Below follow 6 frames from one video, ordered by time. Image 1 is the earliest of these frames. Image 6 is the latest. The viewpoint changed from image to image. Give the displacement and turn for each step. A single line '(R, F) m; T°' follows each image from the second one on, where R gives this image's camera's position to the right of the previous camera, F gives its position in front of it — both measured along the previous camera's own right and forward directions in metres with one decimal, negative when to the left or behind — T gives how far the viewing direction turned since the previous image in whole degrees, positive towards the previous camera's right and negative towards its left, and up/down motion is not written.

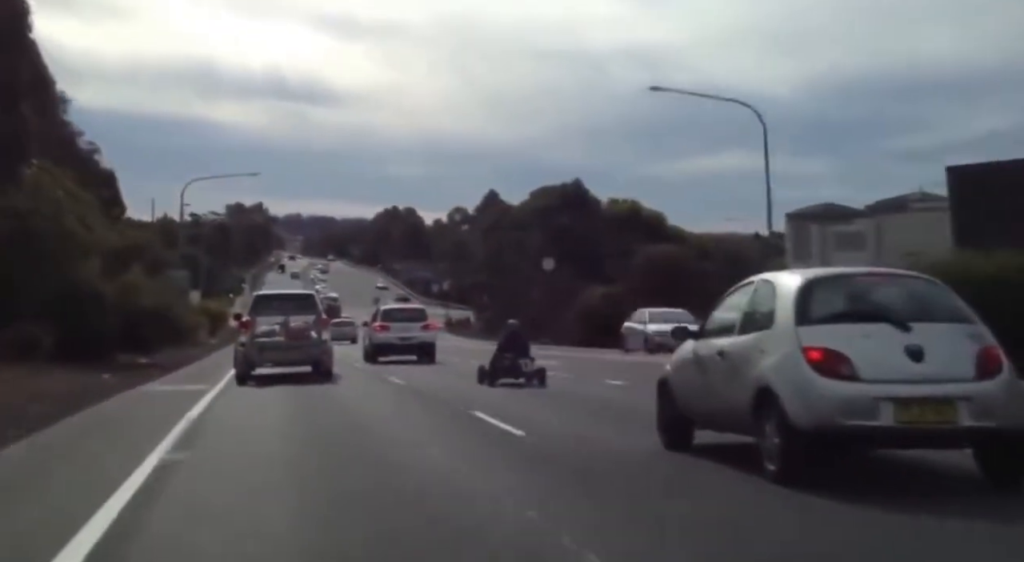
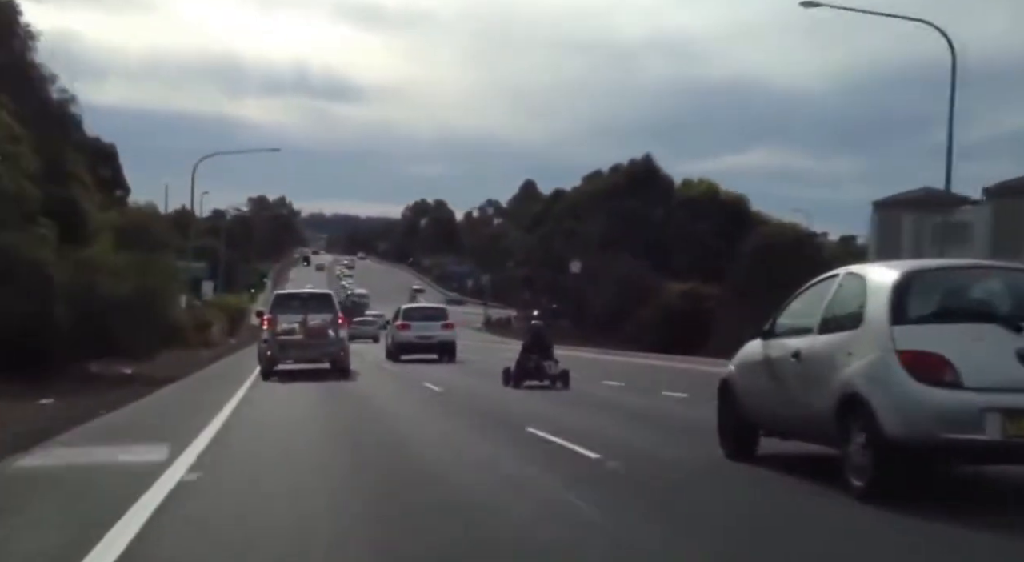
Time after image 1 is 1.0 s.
(-0.2, +1.0) m; -1°
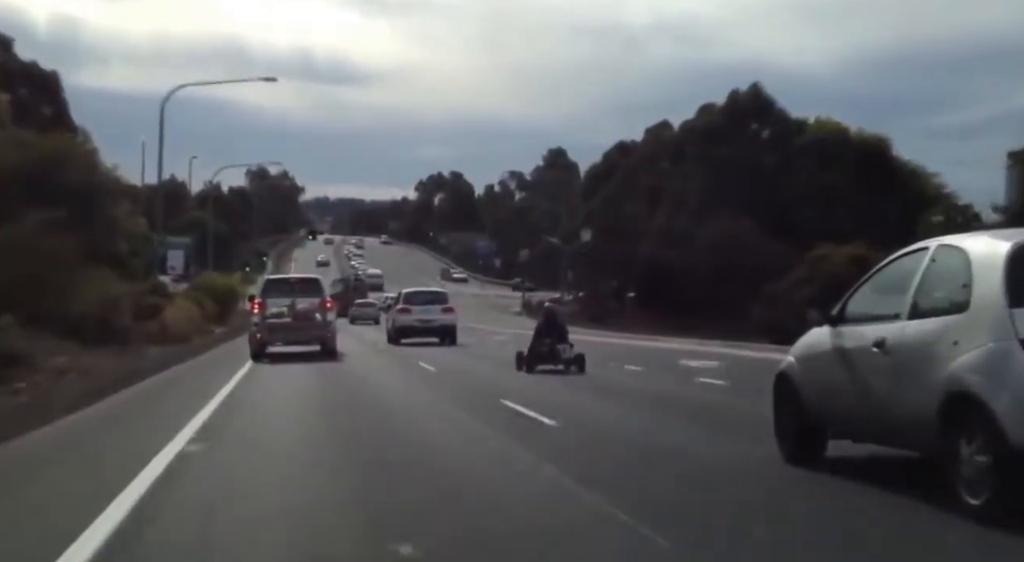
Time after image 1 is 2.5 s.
(-0.2, +1.3) m; 0°
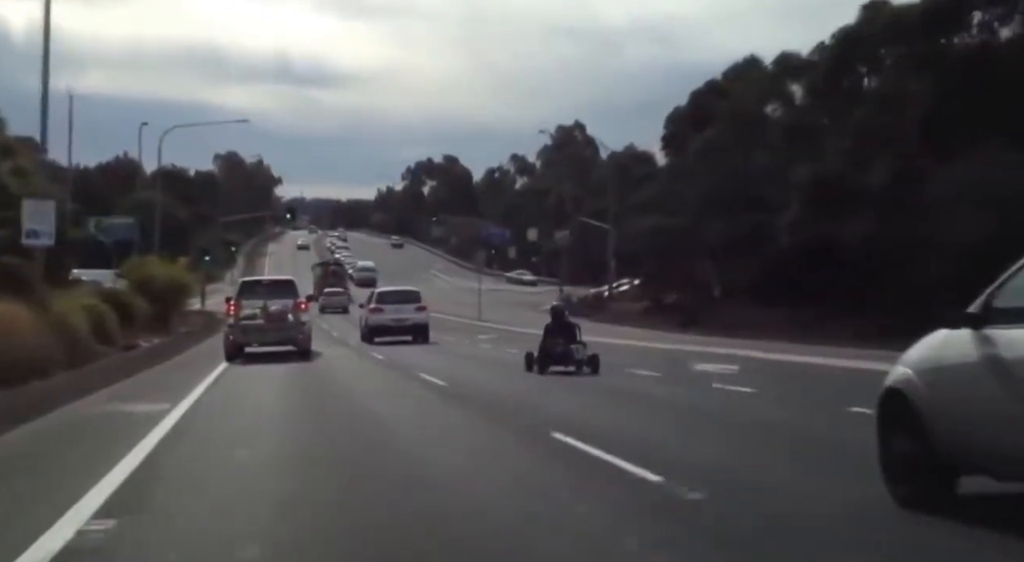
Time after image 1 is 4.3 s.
(-0.4, +2.0) m; +1°
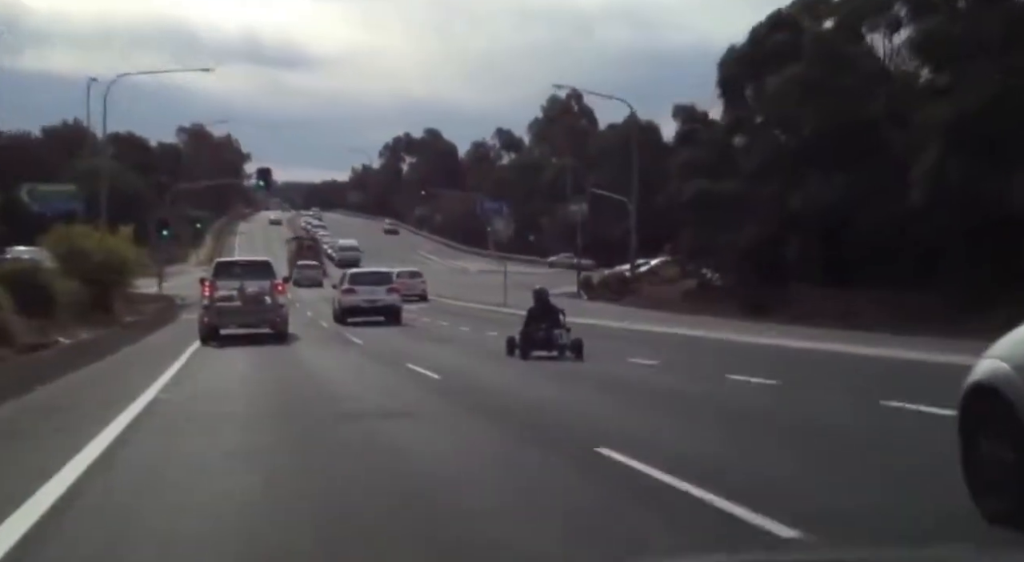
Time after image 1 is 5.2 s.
(-0.3, +1.2) m; +2°
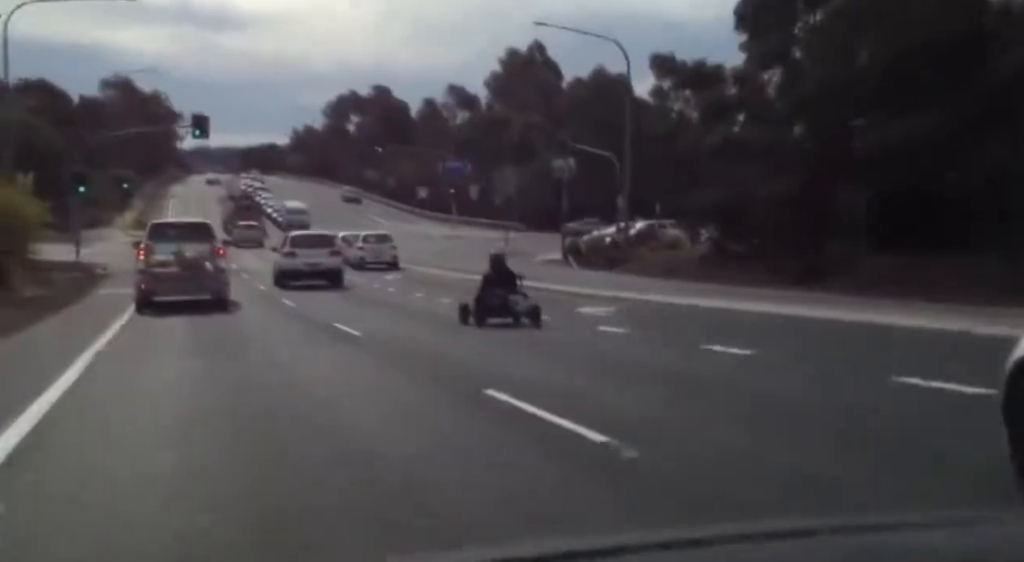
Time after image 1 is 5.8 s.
(-0.2, +0.9) m; +3°
